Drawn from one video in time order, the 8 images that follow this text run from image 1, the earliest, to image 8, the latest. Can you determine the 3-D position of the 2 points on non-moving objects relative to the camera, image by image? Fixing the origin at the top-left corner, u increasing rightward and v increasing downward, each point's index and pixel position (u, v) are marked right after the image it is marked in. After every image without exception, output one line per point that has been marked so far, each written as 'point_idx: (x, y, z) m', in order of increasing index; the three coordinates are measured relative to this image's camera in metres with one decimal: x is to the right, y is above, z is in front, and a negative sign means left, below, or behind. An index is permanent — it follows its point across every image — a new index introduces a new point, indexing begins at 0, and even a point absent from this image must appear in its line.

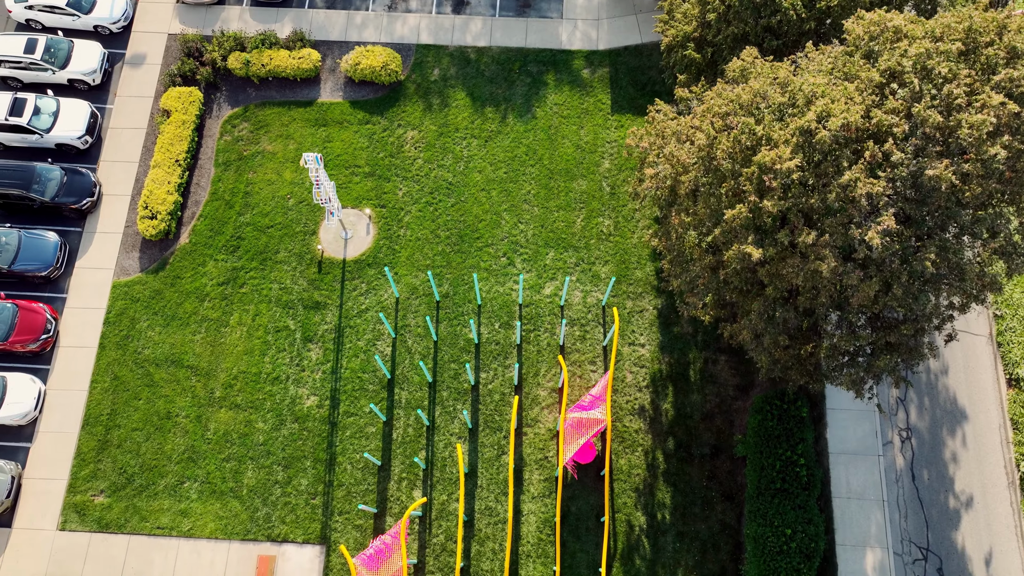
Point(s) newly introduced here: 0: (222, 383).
0: (-5.3, -1.7, +16.1) m
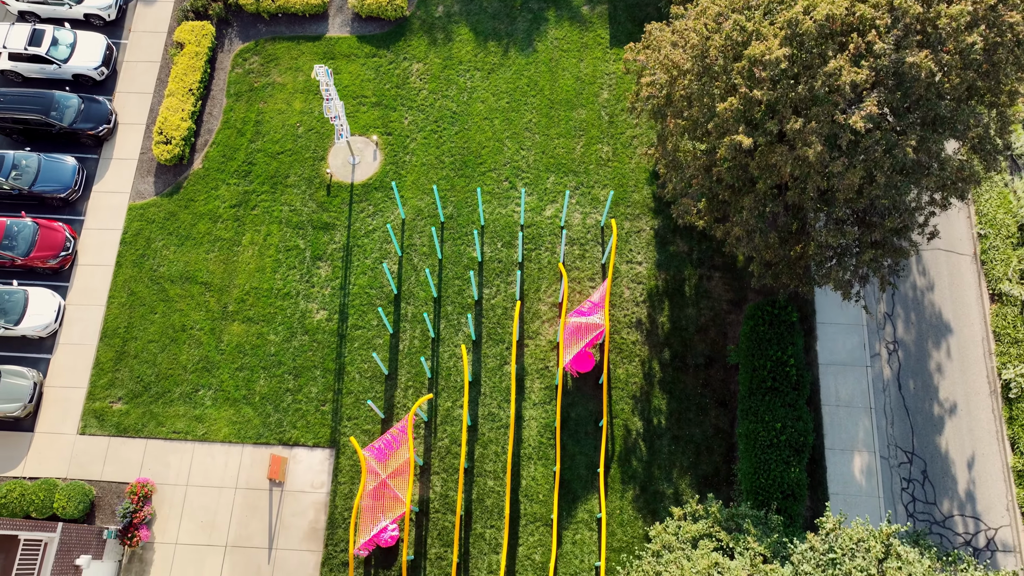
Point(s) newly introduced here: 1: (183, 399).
0: (-5.2, -0.2, +16.7) m
1: (-5.9, -2.0, +16.0) m
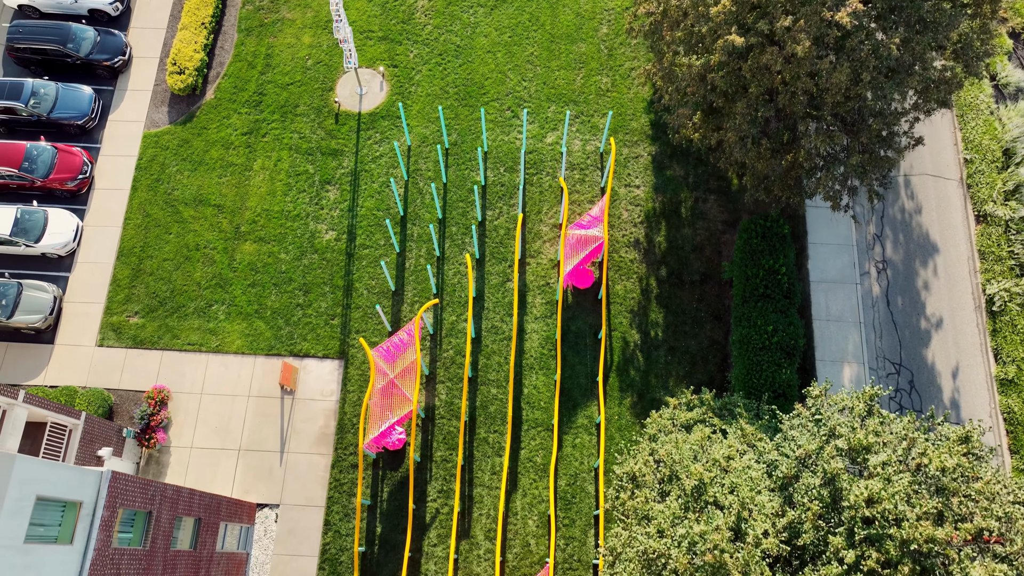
0: (-5.2, +1.4, +17.3) m
1: (-5.9, -0.5, +16.6) m
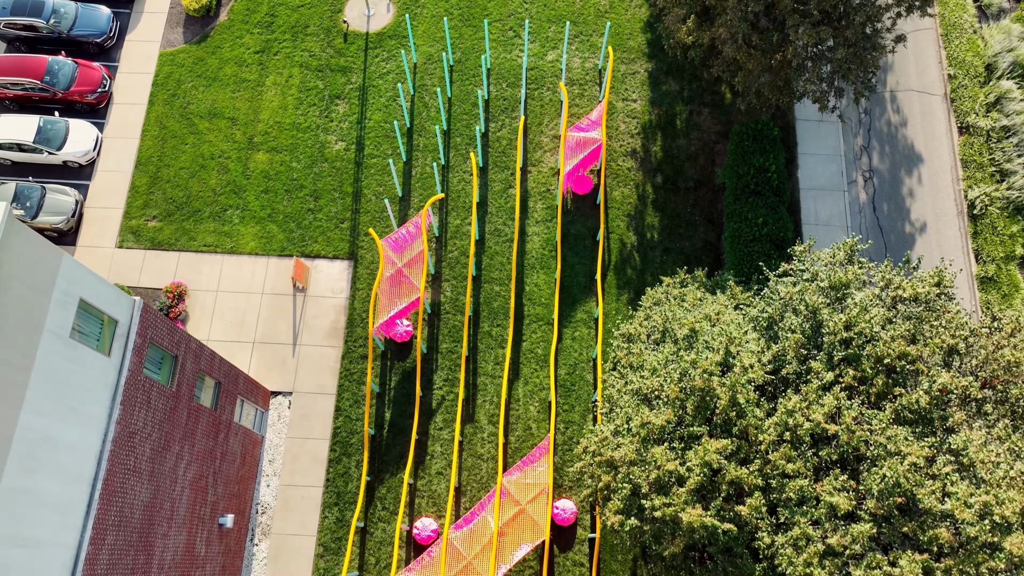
0: (-5.2, +3.2, +18.0) m
1: (-5.9, +1.4, +17.3) m
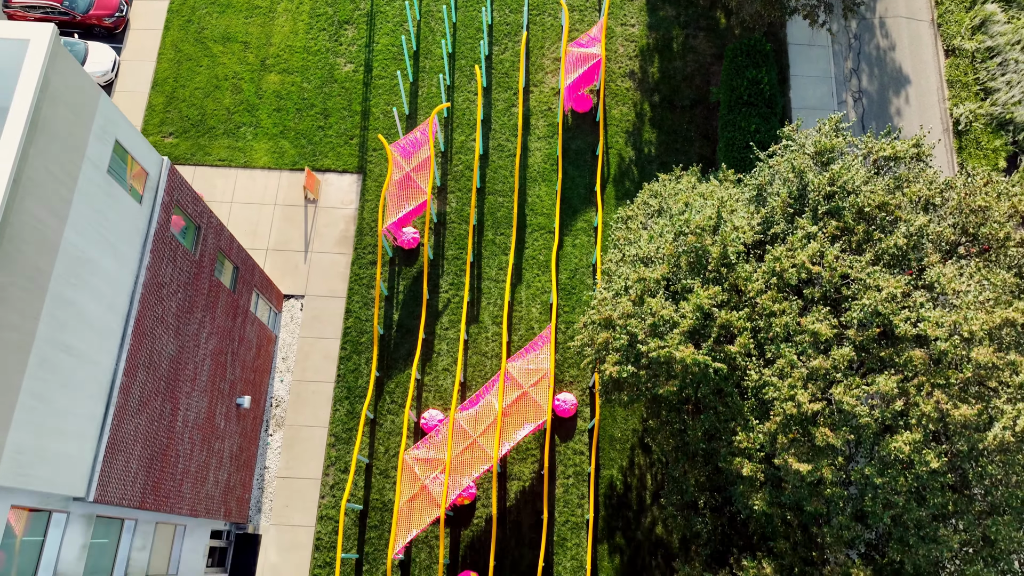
0: (-5.1, +5.0, +18.7) m
1: (-5.8, +3.1, +18.0) m
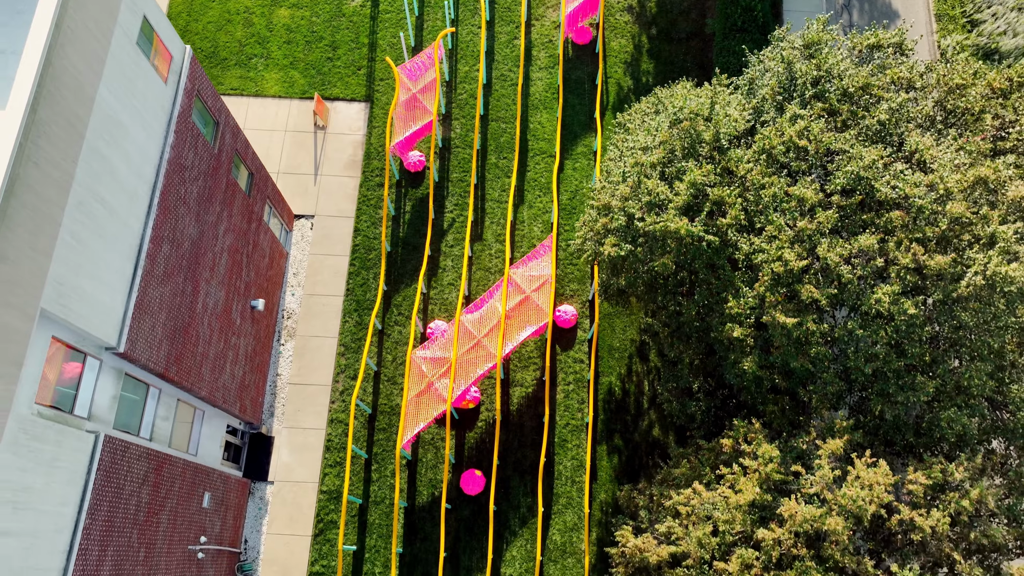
0: (-5.1, +6.5, +19.3) m
1: (-5.8, +4.7, +18.6) m
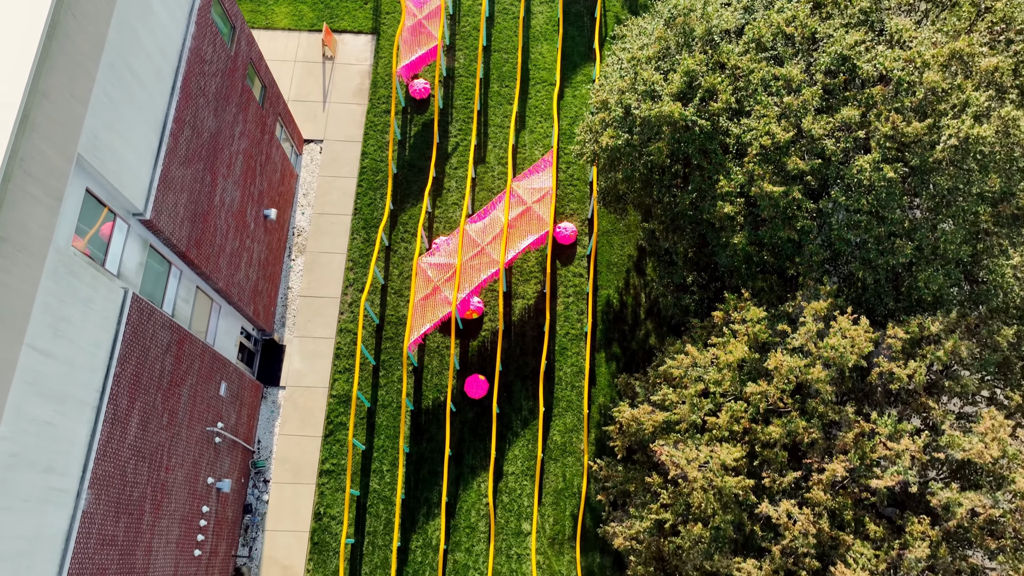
0: (-5.0, +8.1, +19.9) m
1: (-5.7, +6.3, +19.2) m
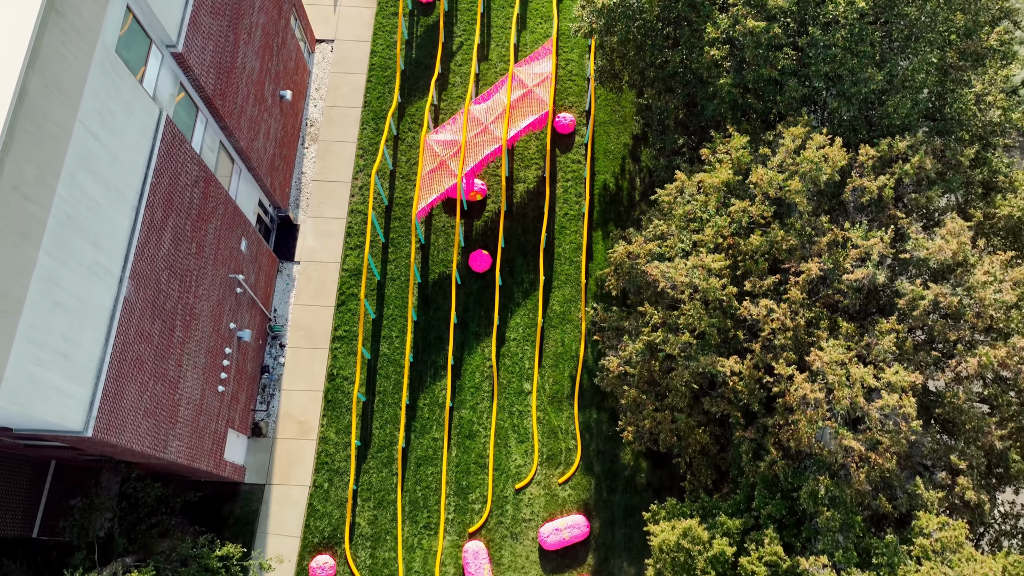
0: (-5.0, +10.4, +20.9) m
1: (-5.7, +8.6, +20.1) m
